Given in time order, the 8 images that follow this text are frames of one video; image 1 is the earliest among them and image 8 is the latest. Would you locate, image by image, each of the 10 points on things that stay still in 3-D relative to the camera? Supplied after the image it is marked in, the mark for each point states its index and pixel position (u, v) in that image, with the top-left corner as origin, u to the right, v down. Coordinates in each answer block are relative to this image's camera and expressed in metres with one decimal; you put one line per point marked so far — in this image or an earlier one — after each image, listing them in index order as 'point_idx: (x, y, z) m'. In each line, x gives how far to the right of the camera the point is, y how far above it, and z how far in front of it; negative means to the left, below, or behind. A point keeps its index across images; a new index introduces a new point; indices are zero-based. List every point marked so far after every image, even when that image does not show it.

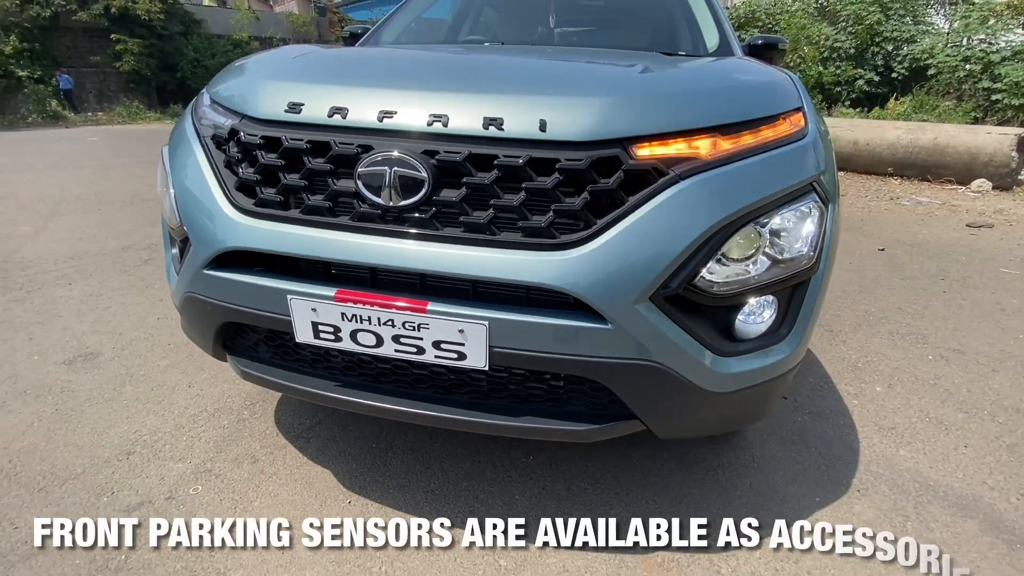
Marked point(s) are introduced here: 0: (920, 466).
0: (+1.6, -0.7, +1.9) m
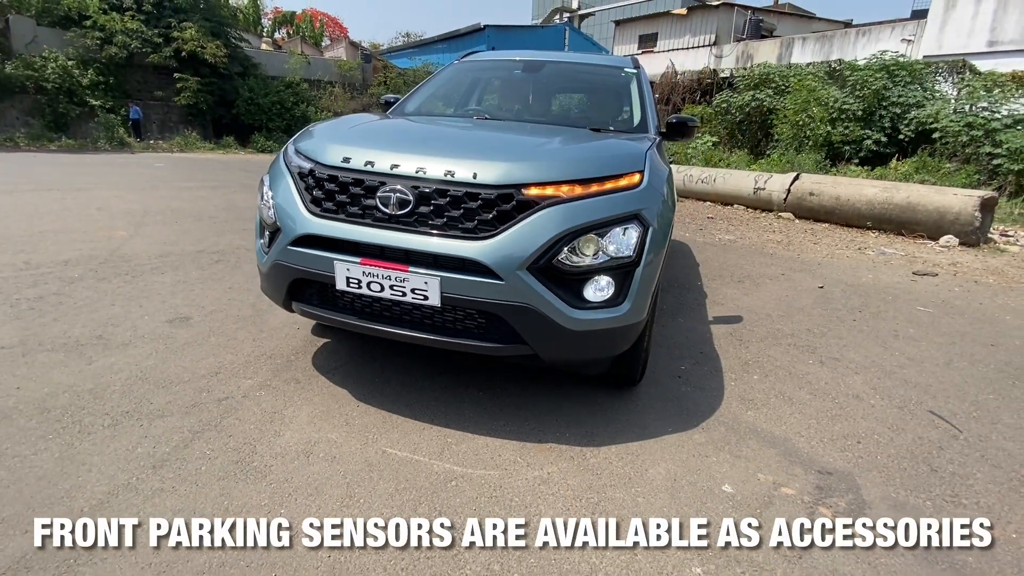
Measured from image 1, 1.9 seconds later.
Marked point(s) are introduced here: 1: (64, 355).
0: (+1.4, -0.7, +2.7) m
1: (-2.6, -0.4, +2.8) m
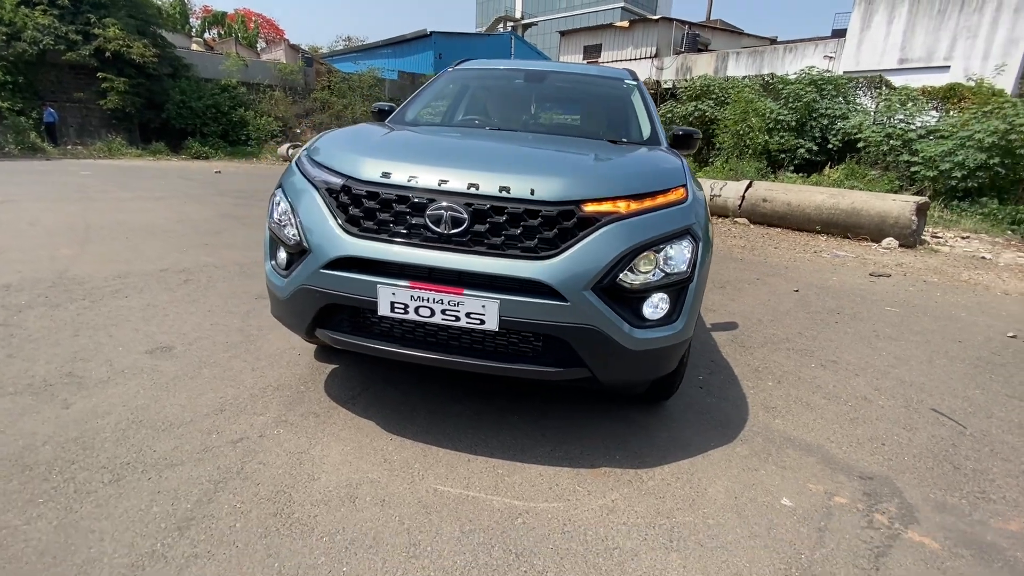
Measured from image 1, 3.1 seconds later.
0: (+1.6, -0.8, +2.7) m
1: (-2.4, -0.5, +2.4) m
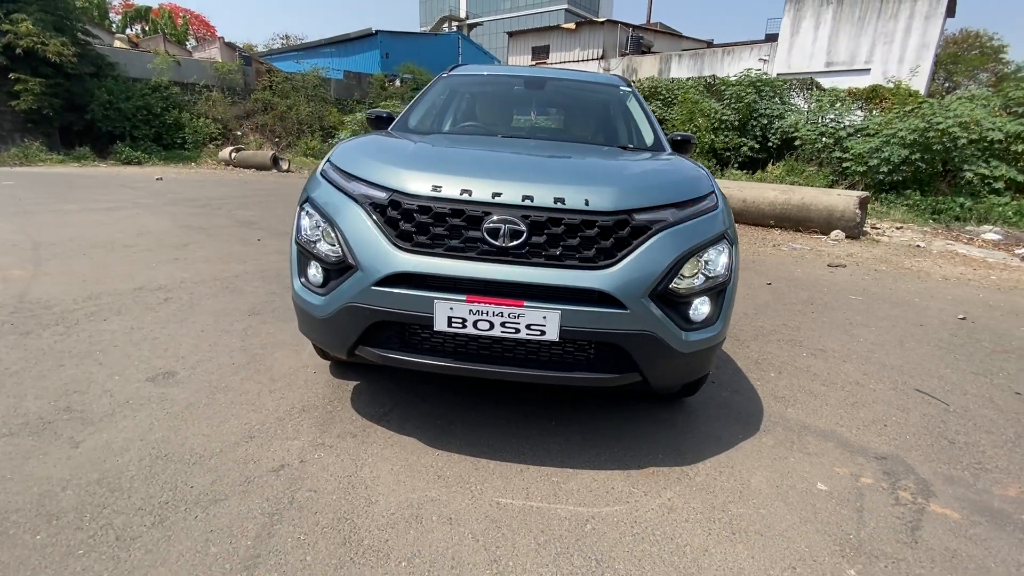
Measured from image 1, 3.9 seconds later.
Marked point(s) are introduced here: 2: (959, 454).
0: (+1.7, -0.8, +2.9) m
1: (-2.2, -0.7, +2.2) m
2: (+2.4, -0.9, +2.6) m
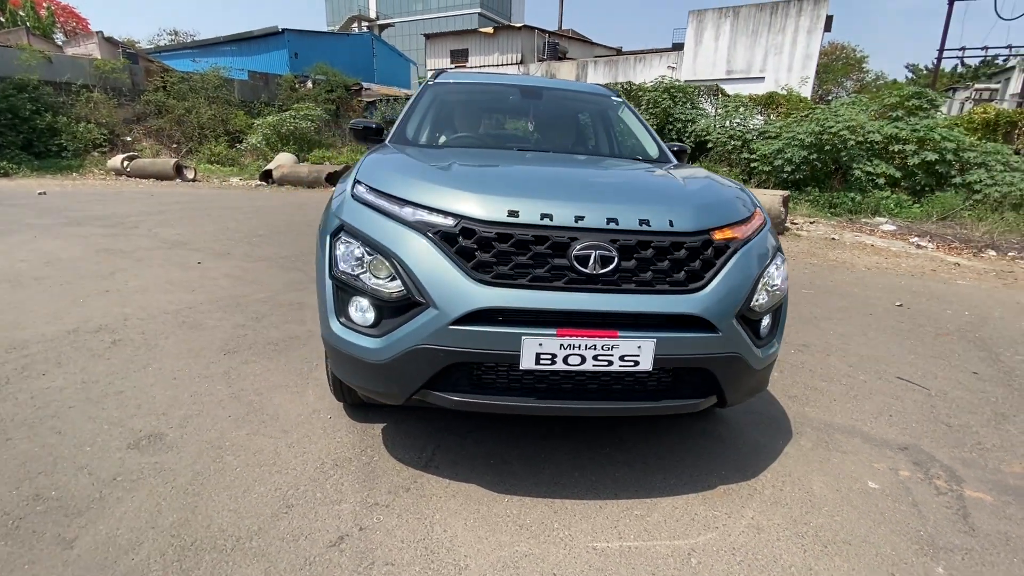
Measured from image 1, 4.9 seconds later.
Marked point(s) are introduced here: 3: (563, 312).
0: (+1.9, -0.8, +3.0) m
1: (-1.8, -0.9, +1.7) m
2: (+2.7, -0.9, +2.9) m
3: (+0.2, -0.1, +1.7) m
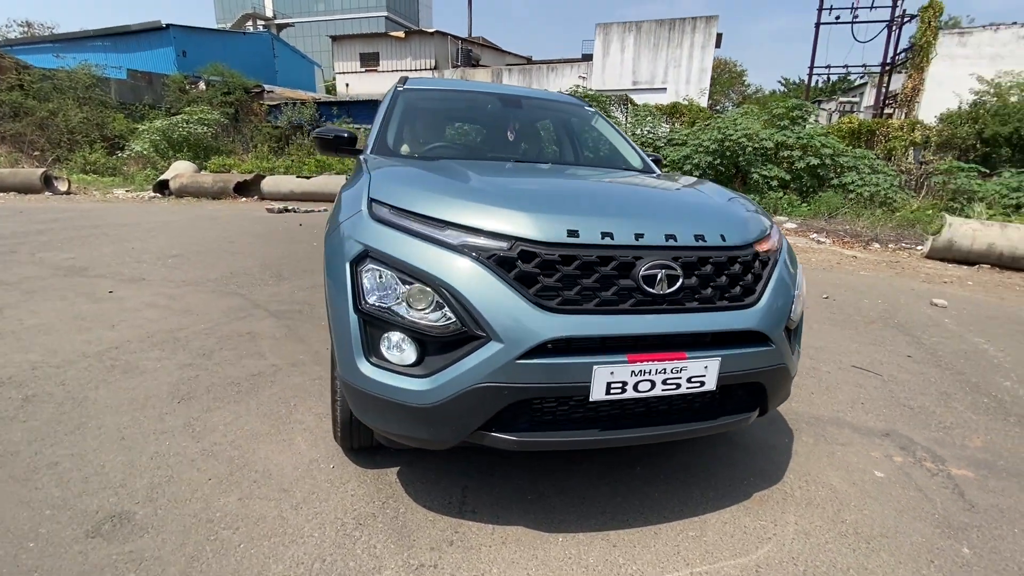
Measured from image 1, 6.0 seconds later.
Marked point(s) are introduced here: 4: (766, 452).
0: (+2.0, -0.8, +3.2) m
1: (-1.5, -1.1, +1.3) m
2: (+2.7, -0.9, +3.2) m
3: (+0.4, -0.2, +1.6) m
4: (+1.4, -0.9, +2.6) m
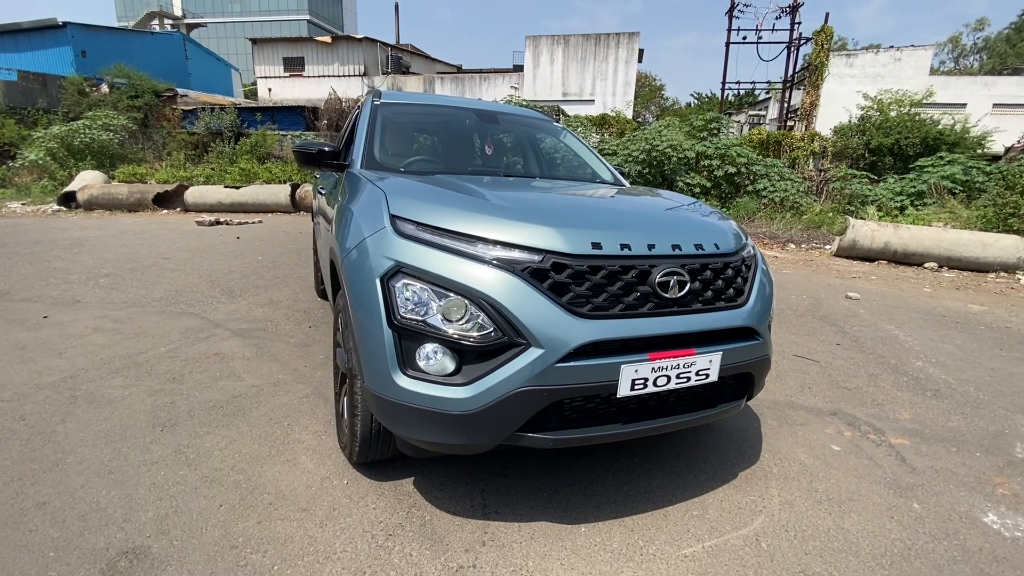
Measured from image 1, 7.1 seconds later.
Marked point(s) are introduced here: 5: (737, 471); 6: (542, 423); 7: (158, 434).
0: (+1.9, -0.8, +3.6) m
1: (-1.3, -1.2, +1.2) m
2: (+2.6, -0.8, +3.6) m
3: (+0.5, -0.2, +1.8) m
4: (+1.4, -0.9, +2.9) m
5: (+1.2, -1.0, +2.5) m
6: (+0.1, -0.5, +1.8) m
7: (-1.9, -0.8, +2.6) m
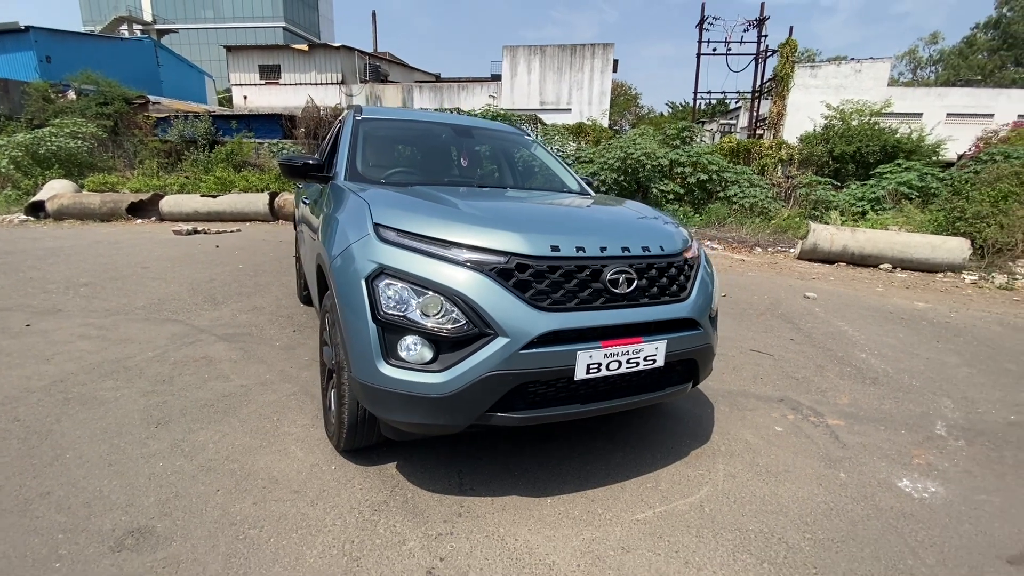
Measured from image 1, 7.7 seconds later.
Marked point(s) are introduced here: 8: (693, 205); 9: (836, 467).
0: (+1.7, -0.8, +3.9) m
1: (-1.4, -1.2, +1.4) m
2: (+2.4, -0.8, +4.0) m
3: (+0.4, -0.2, +2.1) m
4: (+1.2, -0.9, +3.2) m
5: (+1.0, -1.0, +2.8) m
6: (0.0, -0.5, +2.1) m
7: (-2.1, -0.8, +2.8) m
8: (+4.9, +2.2, +12.8) m
9: (+1.8, -1.0, +2.7) m
